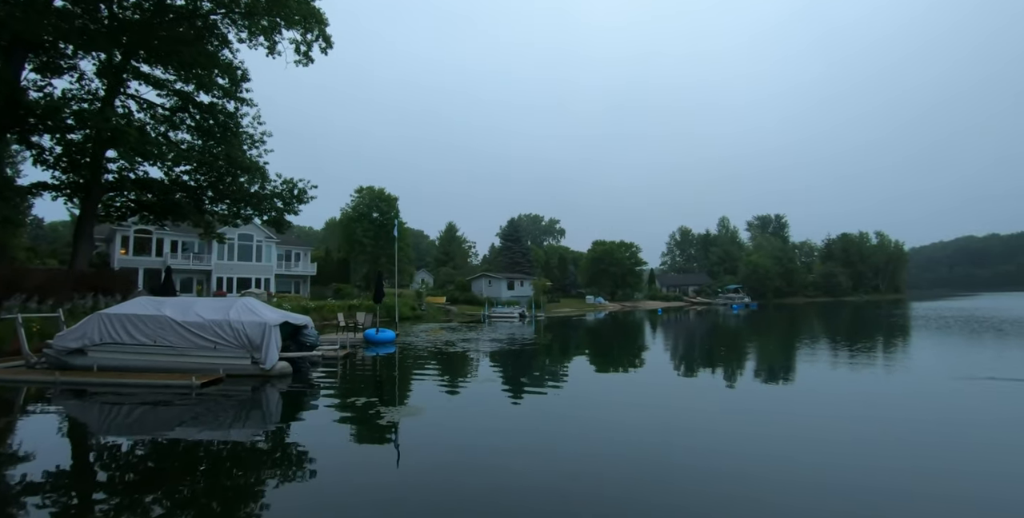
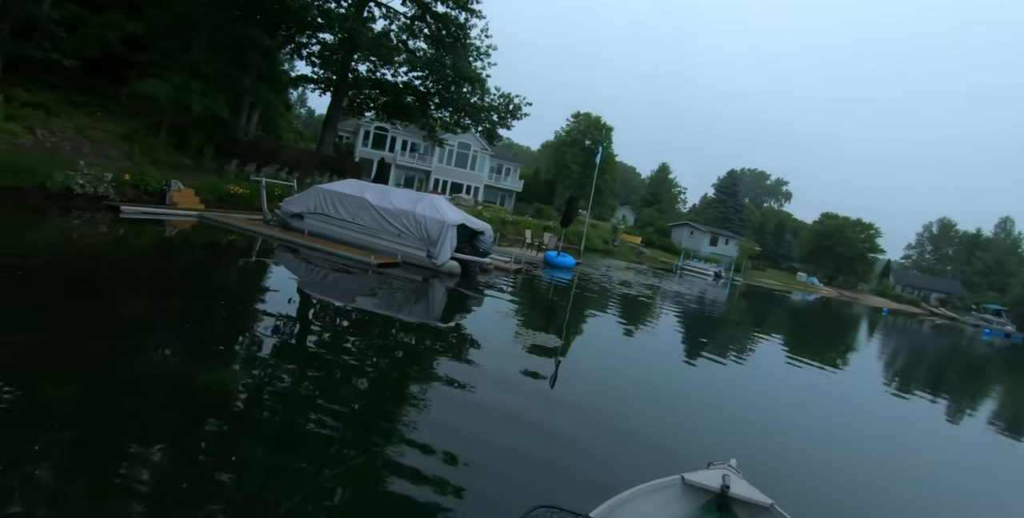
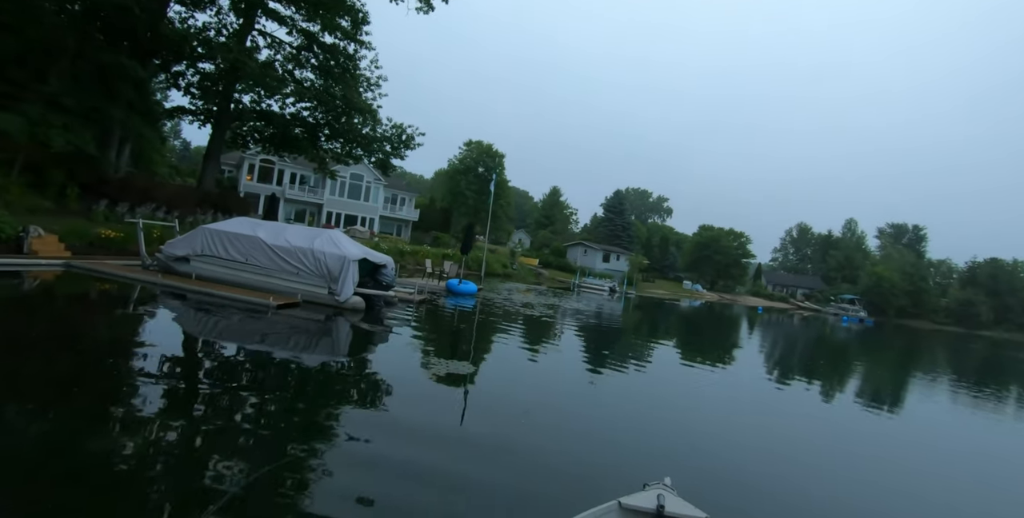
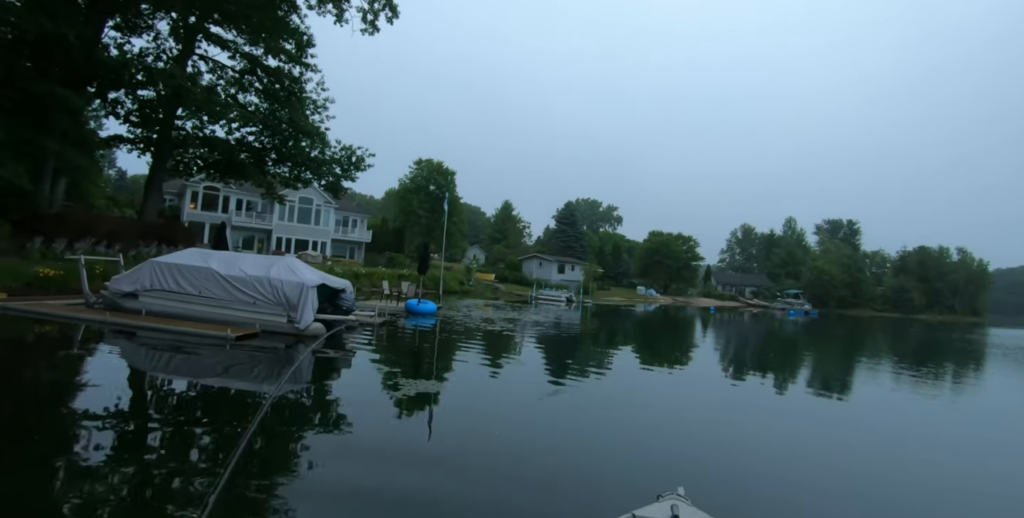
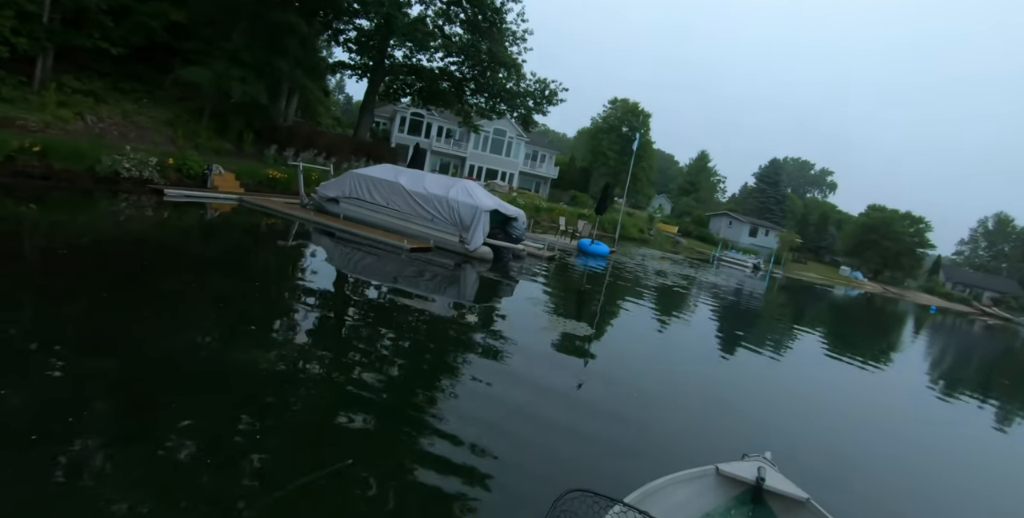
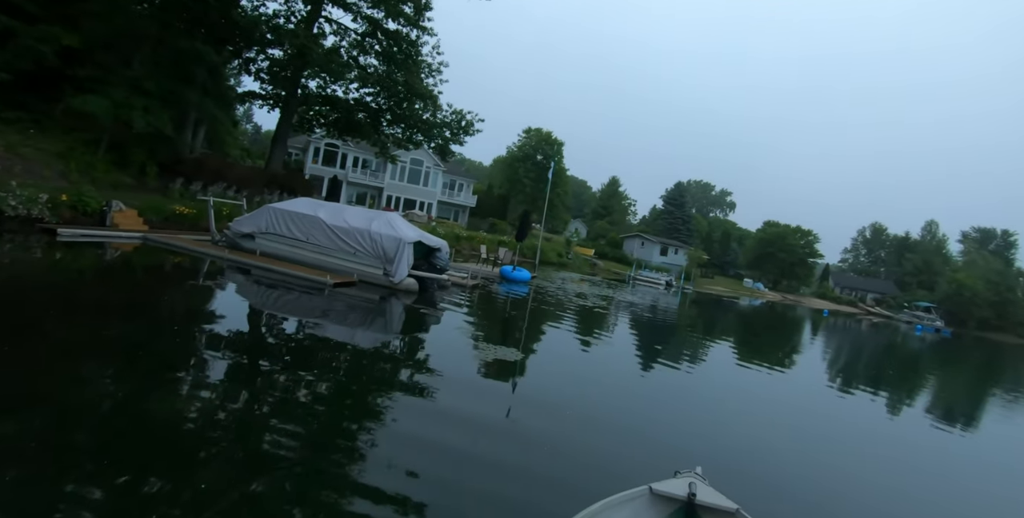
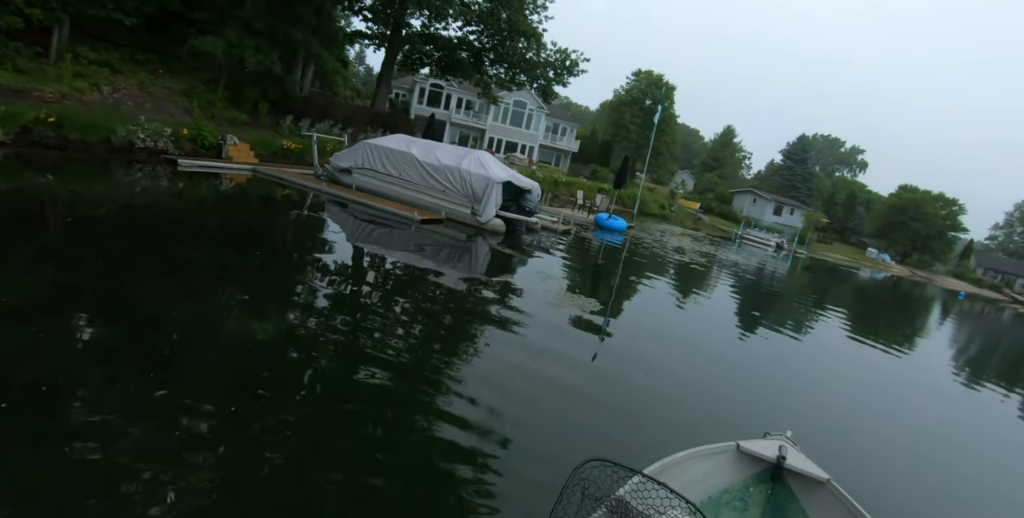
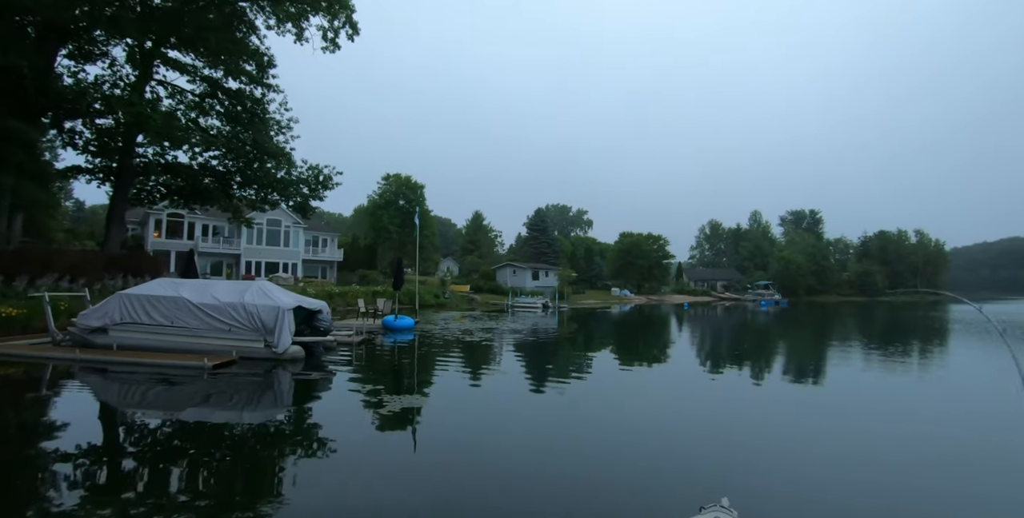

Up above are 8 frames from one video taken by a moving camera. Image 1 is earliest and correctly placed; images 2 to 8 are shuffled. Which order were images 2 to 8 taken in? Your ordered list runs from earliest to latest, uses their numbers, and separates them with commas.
8, 4, 3, 6, 2, 5, 7
